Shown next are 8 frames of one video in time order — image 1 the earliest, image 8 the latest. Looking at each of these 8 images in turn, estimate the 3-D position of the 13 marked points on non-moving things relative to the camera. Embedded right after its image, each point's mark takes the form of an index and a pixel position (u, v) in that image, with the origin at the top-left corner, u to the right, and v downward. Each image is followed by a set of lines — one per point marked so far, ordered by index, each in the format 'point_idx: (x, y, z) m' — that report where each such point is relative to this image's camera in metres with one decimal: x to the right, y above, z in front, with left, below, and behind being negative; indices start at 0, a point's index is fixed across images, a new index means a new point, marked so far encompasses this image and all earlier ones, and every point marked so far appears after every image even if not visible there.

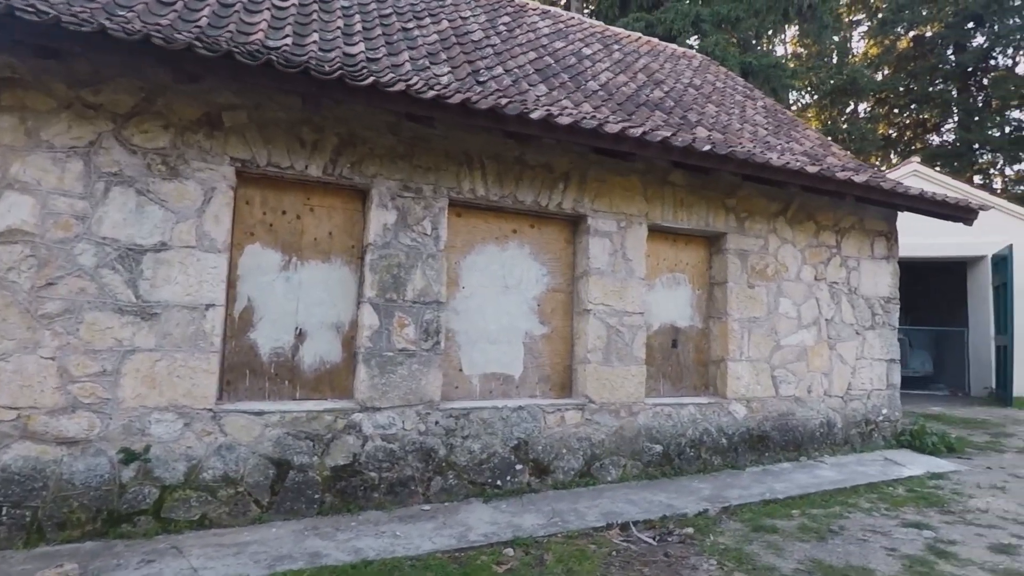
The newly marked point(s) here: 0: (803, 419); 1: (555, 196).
0: (+2.6, -1.2, +5.5) m
1: (+0.3, +0.7, +4.6) m
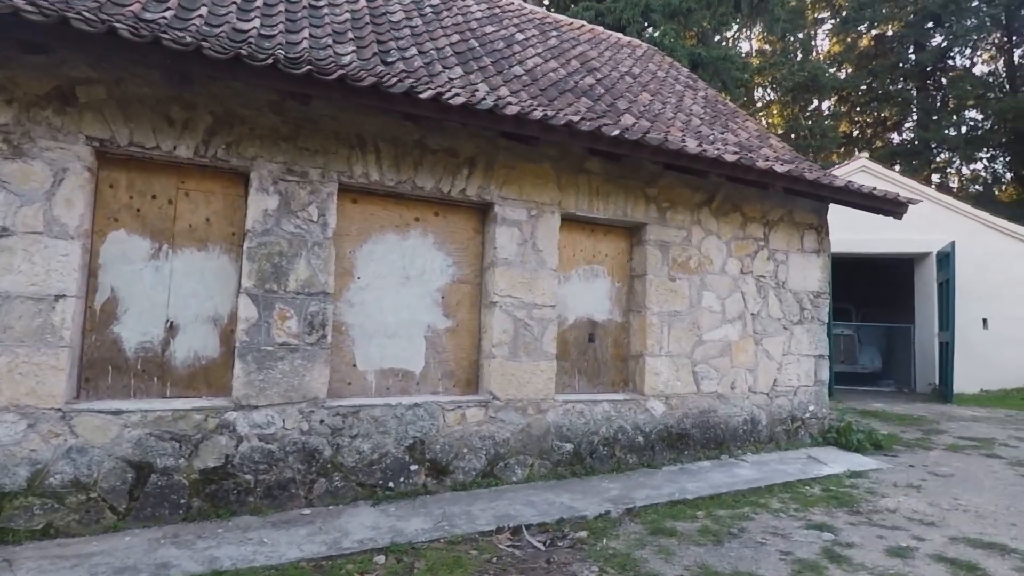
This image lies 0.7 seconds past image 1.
0: (+1.9, -1.1, +5.4) m
1: (-0.4, +0.8, +4.4) m
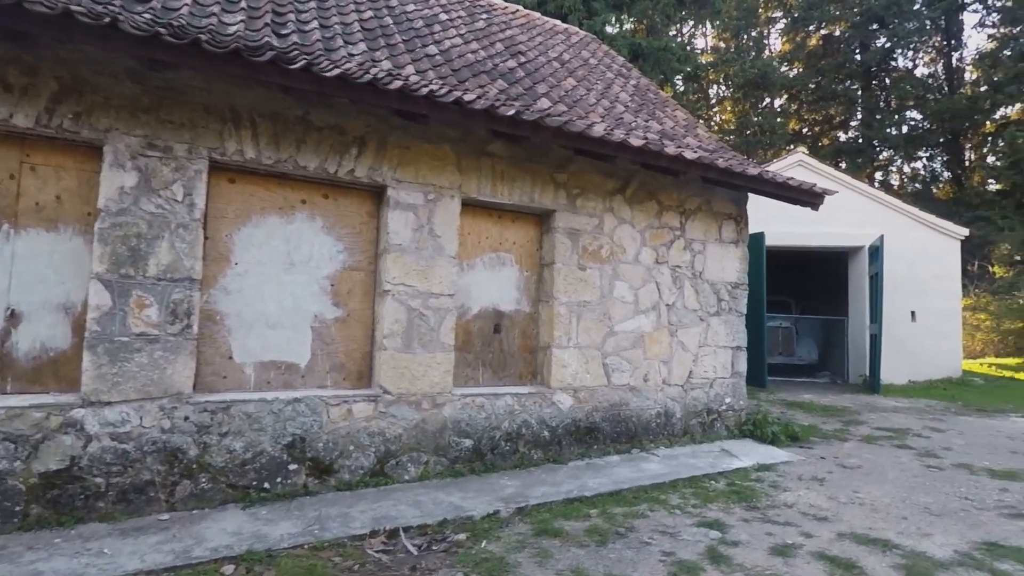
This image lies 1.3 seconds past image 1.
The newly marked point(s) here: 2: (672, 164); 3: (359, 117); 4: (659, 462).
0: (+1.1, -1.0, +5.3) m
1: (-1.1, +0.9, +4.1) m
2: (+1.3, +1.0, +5.0) m
3: (-1.1, +1.2, +4.2) m
4: (+1.2, -1.4, +4.9) m
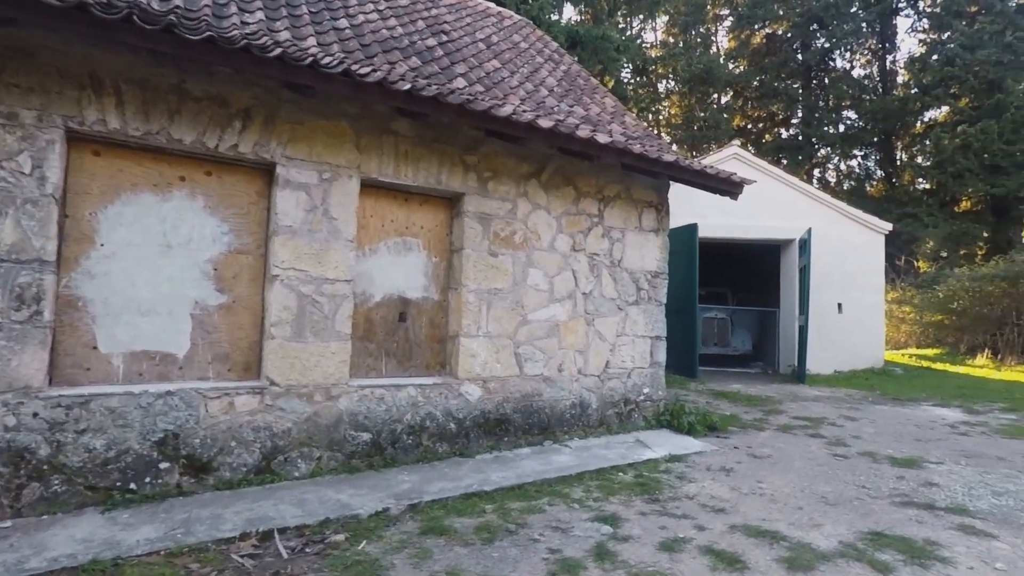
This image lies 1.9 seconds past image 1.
0: (+0.3, -0.9, +5.1) m
1: (-1.8, +1.0, +3.8) m
2: (+0.6, +1.1, +4.9) m
3: (-1.7, +1.3, +3.8) m
4: (+0.5, -1.3, +4.8) m
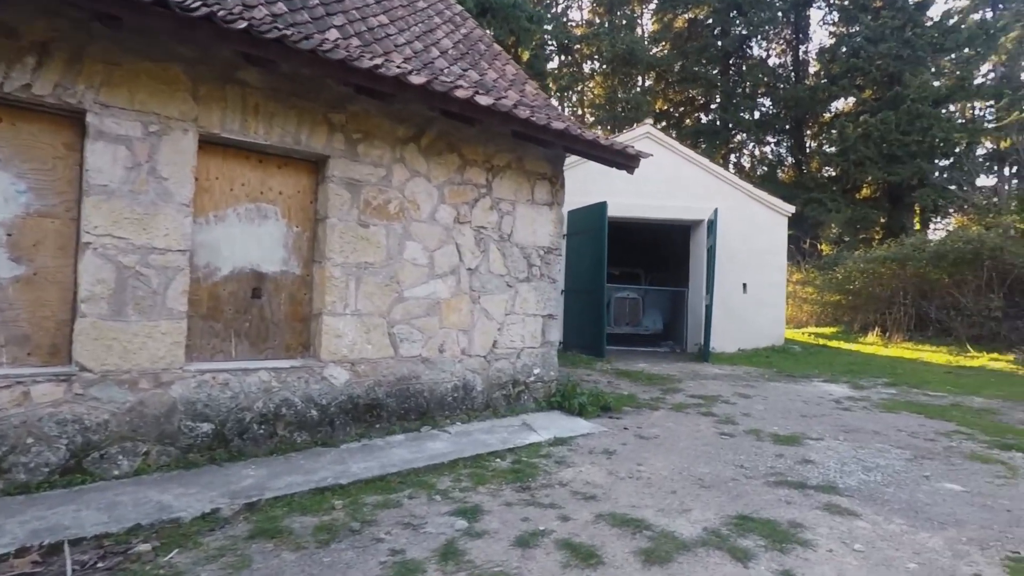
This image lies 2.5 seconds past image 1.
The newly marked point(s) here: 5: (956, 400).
0: (-0.6, -0.7, +4.8) m
1: (-2.6, +1.1, +3.2) m
2: (-0.3, +1.3, +4.5) m
3: (-2.5, +1.4, +3.2) m
4: (-0.5, -1.1, +4.5) m
5: (+5.0, -1.2, +6.8) m
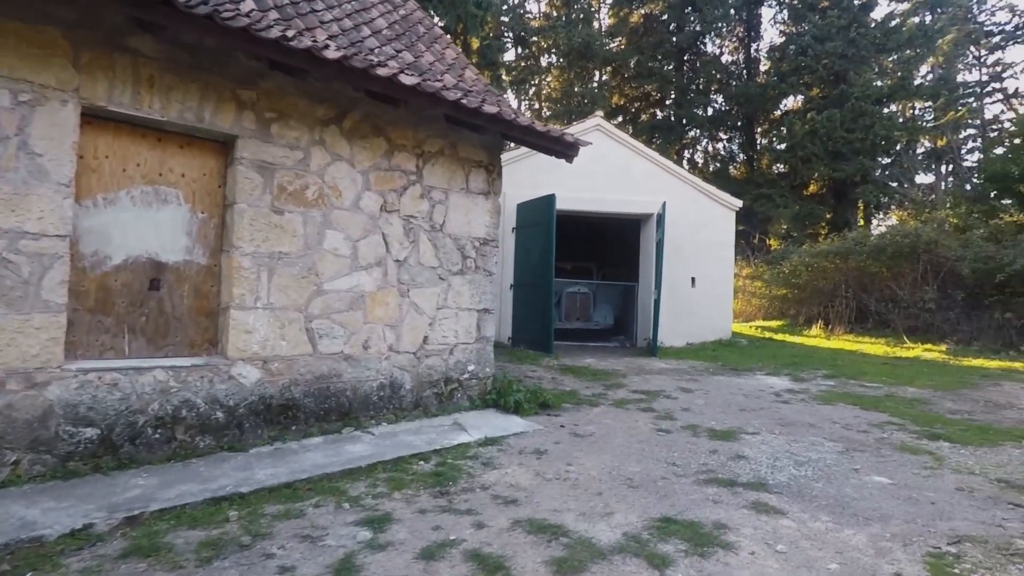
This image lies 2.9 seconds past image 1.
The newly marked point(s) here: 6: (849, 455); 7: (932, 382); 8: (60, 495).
0: (-1.2, -0.7, +4.5) m
1: (-3.0, +1.2, +2.8) m
2: (-0.8, +1.4, +4.2) m
3: (-2.9, +1.5, +2.8) m
4: (-1.0, -1.1, +4.2) m
5: (+4.3, -1.2, +6.9) m
6: (+2.4, -1.2, +4.3) m
7: (+5.1, -1.1, +7.3) m
8: (-2.3, -1.0, +3.1) m
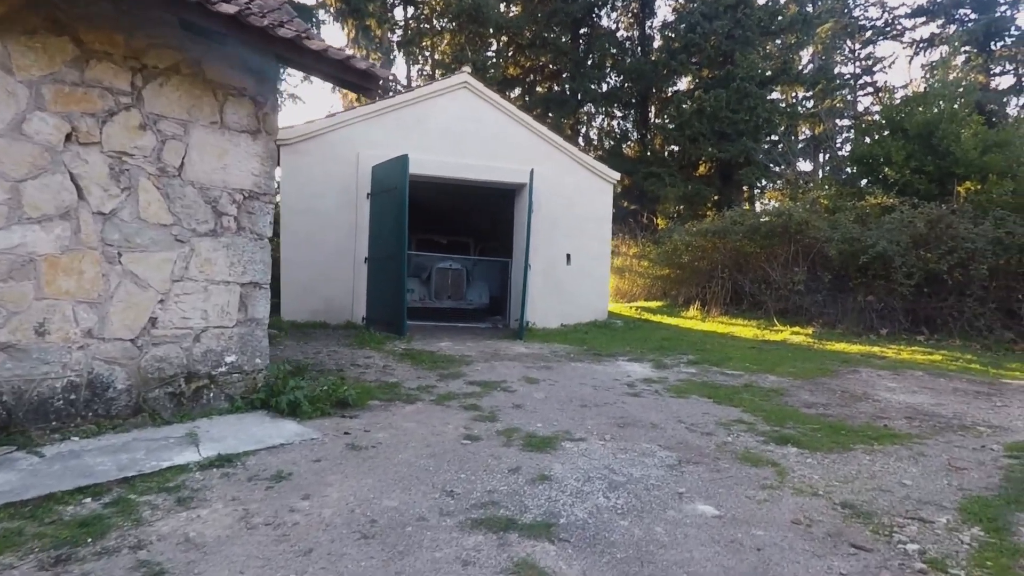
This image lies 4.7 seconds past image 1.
0: (-2.6, -0.5, +3.2) m
1: (-4.1, +1.3, +1.1) m
2: (-2.2, +1.6, +2.9) m
3: (-4.0, +1.6, +1.1) m
4: (-2.4, -0.9, +2.9) m
5: (+2.5, -1.0, +6.3) m
6: (+1.0, -1.0, +3.5) m
7: (+3.2, -0.9, +6.8) m
8: (-3.5, -0.9, +1.6) m
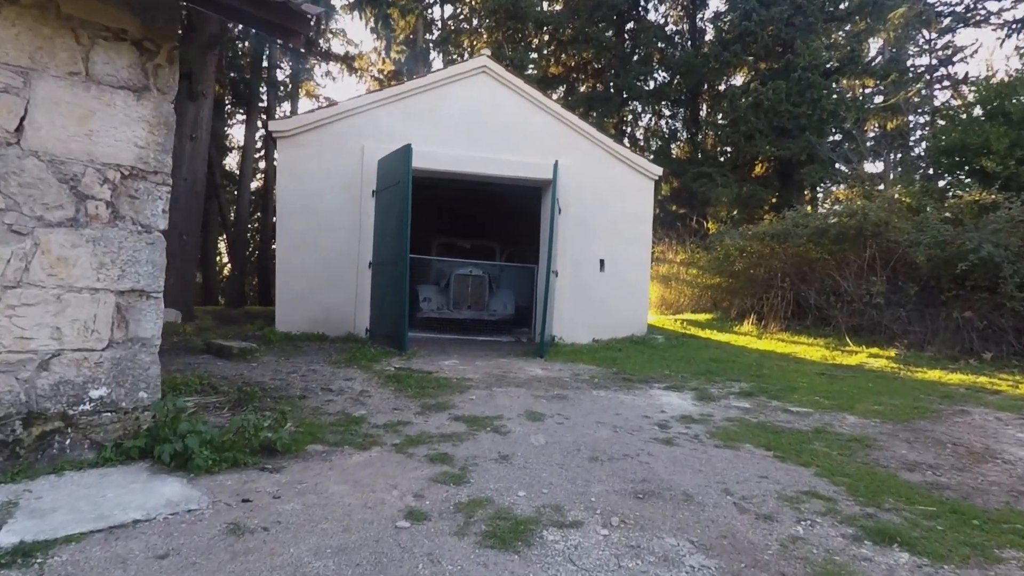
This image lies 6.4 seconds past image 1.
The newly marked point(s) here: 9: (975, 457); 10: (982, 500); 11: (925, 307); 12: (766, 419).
0: (-2.8, -0.5, +2.1) m
1: (-4.5, +1.3, +0.2) m
2: (-2.4, +1.5, +1.8) m
3: (-4.4, +1.7, +0.3) m
4: (-2.6, -0.9, +1.9) m
5: (+2.5, -1.1, +4.9) m
6: (+0.7, -1.1, +2.2) m
7: (+3.2, -1.0, +5.3) m
8: (-3.8, -0.9, +0.6) m
9: (+3.0, -1.1, +4.0) m
10: (+2.5, -1.1, +3.3) m
11: (+6.1, -0.3, +9.0) m
12: (+2.1, -1.1, +5.1) m
